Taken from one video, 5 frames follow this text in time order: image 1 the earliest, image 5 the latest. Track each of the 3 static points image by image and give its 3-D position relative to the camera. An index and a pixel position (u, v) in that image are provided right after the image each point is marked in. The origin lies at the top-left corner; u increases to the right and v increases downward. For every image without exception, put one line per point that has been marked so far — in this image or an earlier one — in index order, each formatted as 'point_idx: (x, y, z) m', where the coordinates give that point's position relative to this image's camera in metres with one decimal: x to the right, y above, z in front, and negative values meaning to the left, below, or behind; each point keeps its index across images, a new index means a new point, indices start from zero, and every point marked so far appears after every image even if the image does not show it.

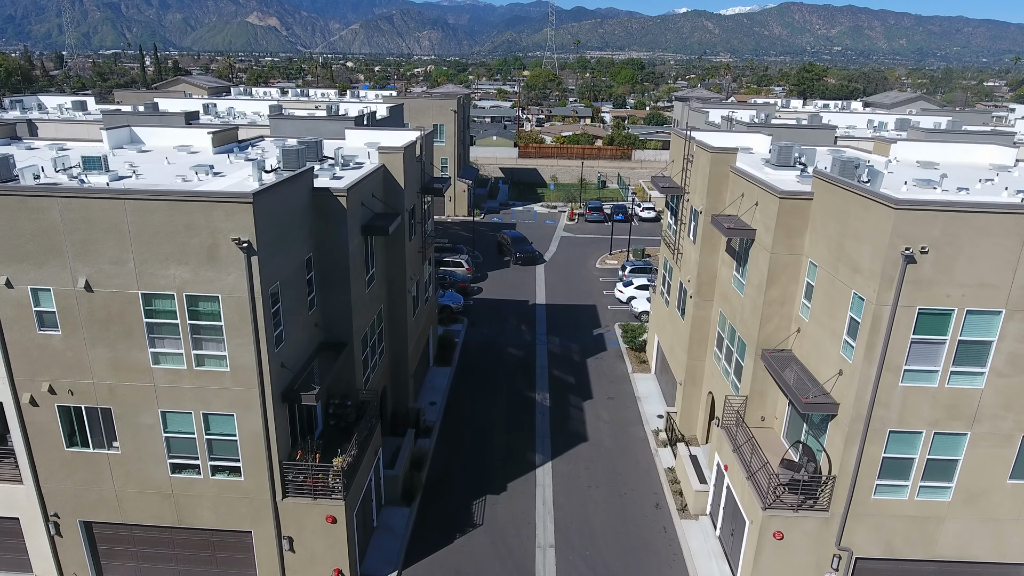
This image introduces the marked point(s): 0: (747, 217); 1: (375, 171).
0: (+6.5, +2.0, +18.4) m
1: (-4.0, +3.4, +19.4) m
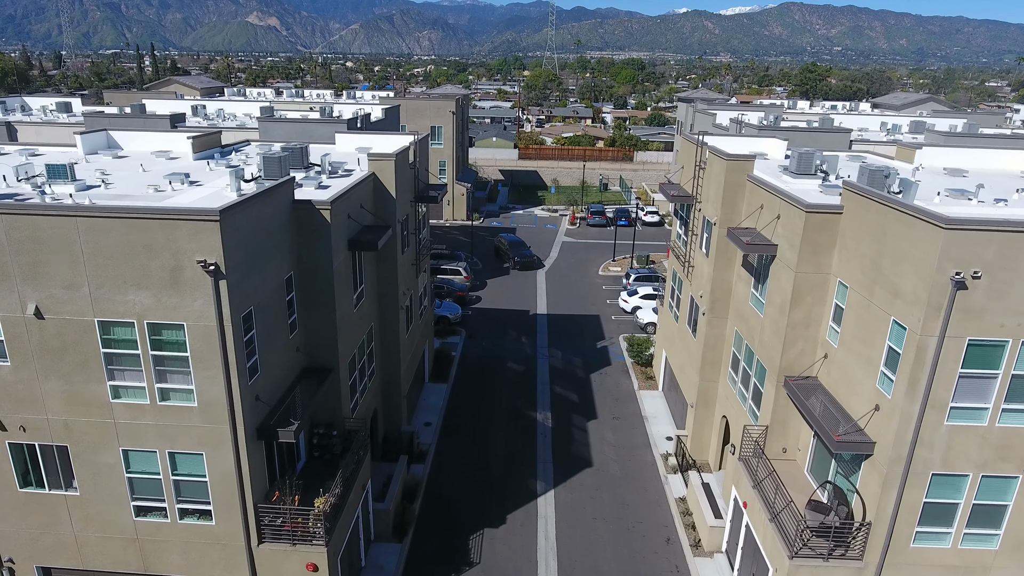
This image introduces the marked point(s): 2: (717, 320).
0: (+6.5, +1.5, +16.9) m
1: (-4.0, +2.9, +18.0) m
2: (+6.1, -1.0, +19.8) m
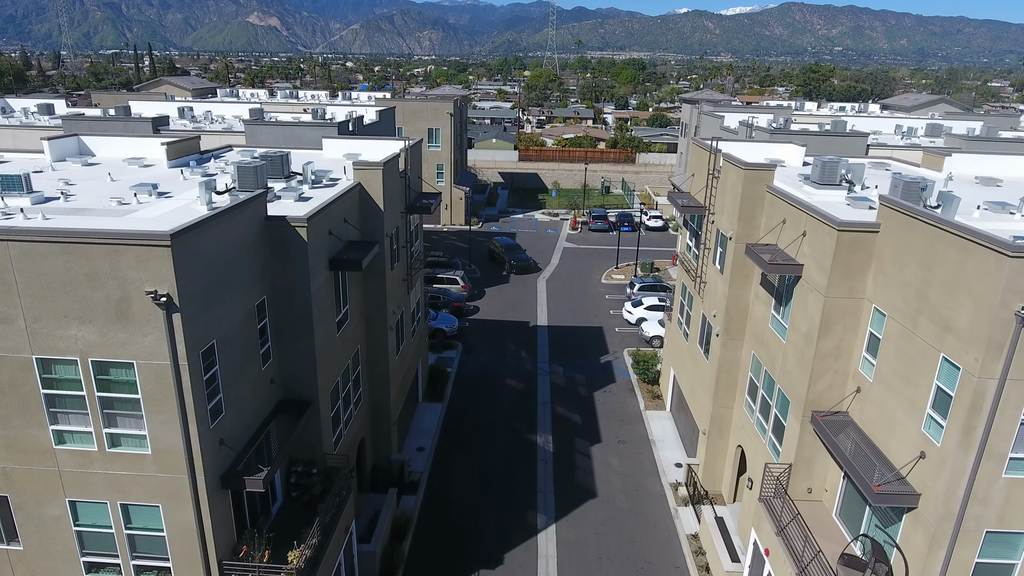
0: (+6.4, +0.9, +15.4) m
1: (-4.1, +2.4, +16.5) m
2: (+6.1, -1.5, +18.3) m
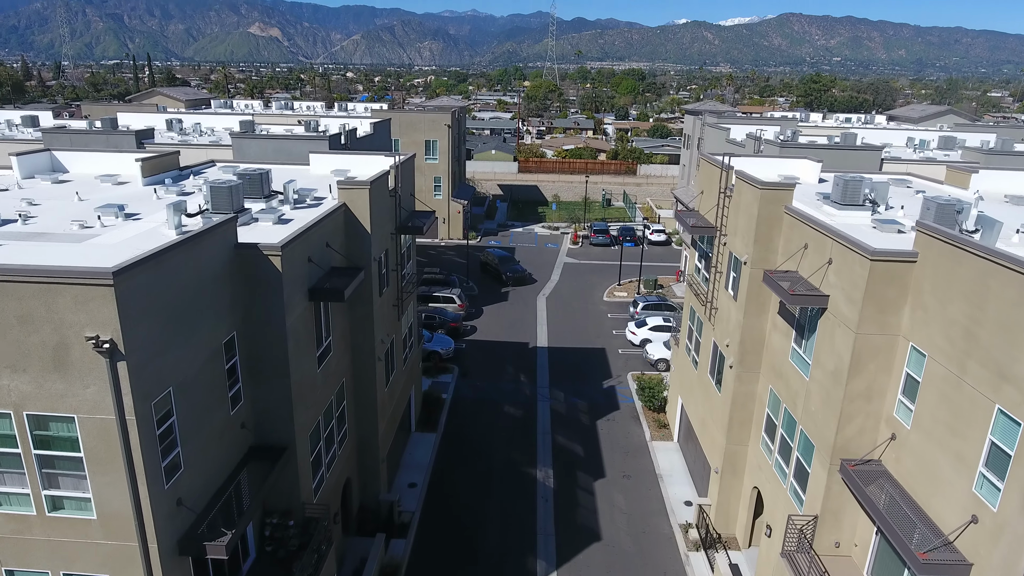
0: (+6.4, +0.2, +14.1) m
1: (-4.1, +1.7, +15.2) m
2: (+6.0, -2.2, +16.9) m
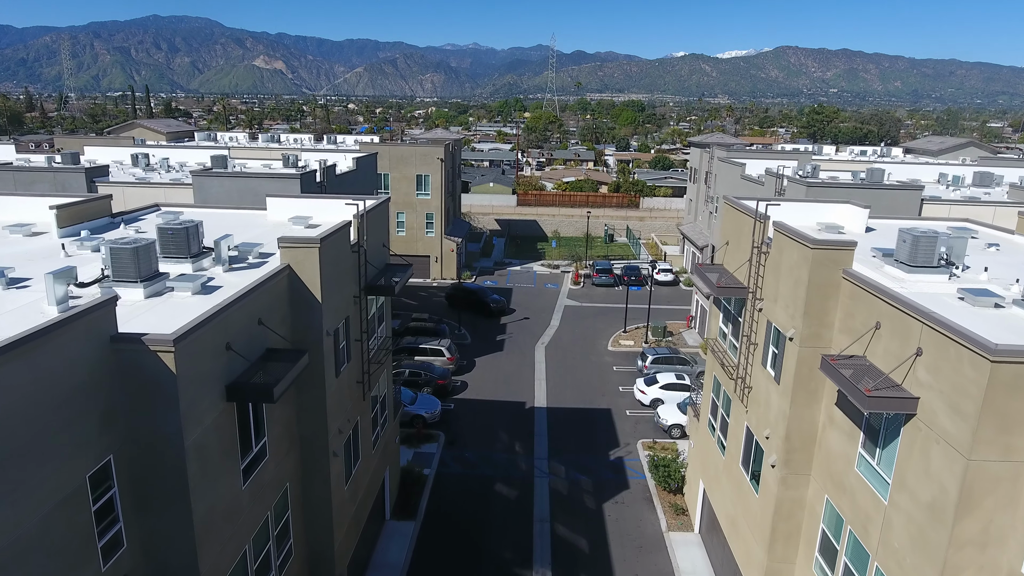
0: (+6.1, -1.3, +10.7) m
1: (-4.4, +0.1, +11.9) m
2: (+5.7, -3.8, +13.5) m
